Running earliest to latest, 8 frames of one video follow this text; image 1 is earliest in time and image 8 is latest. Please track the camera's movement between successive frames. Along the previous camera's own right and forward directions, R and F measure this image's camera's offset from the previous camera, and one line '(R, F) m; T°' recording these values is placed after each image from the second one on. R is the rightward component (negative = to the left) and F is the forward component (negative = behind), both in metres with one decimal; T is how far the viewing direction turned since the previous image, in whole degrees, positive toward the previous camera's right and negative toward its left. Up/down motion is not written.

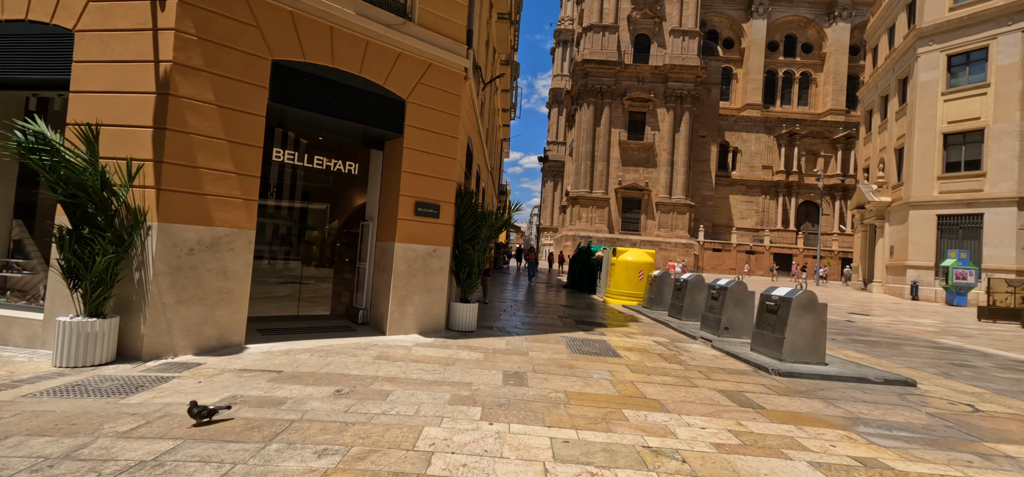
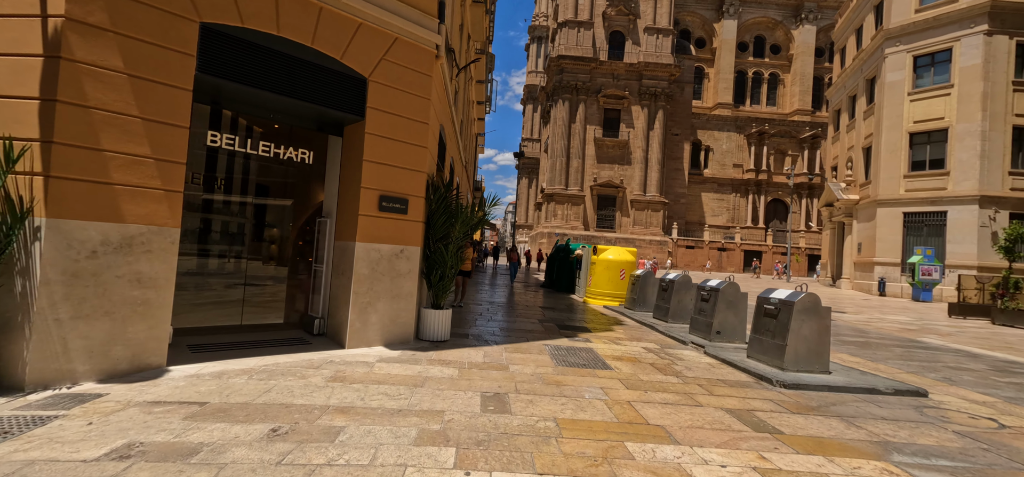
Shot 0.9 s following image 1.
(0.0, +0.8) m; +3°
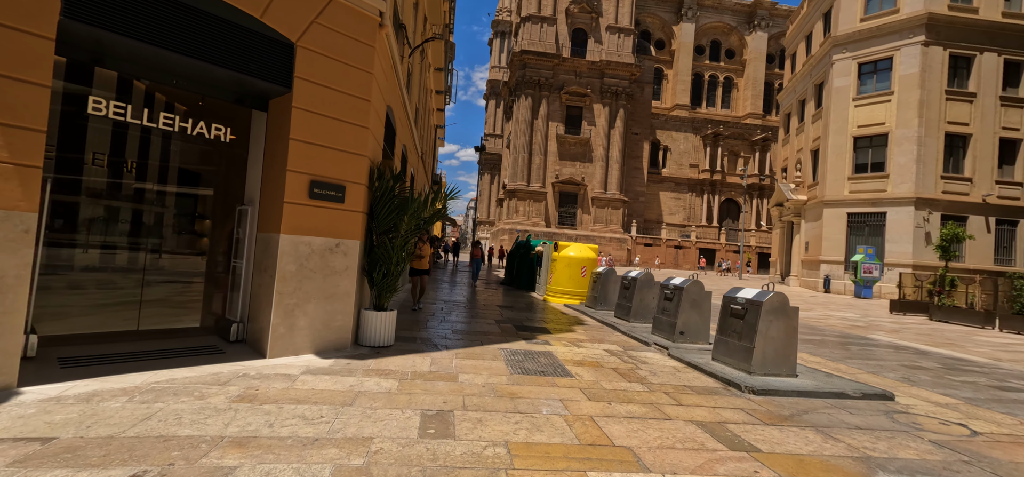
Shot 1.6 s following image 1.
(+0.1, +0.6) m; +5°
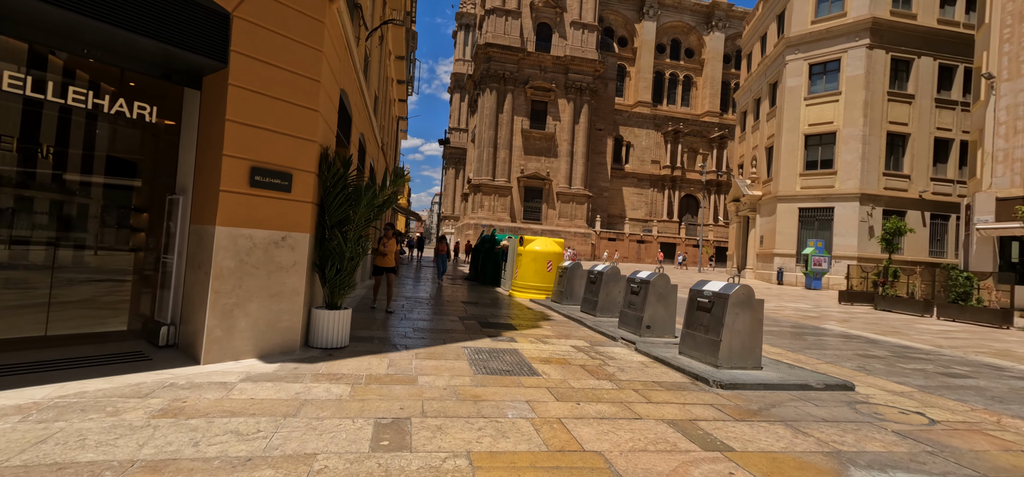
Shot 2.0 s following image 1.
(0.0, +0.3) m; +4°
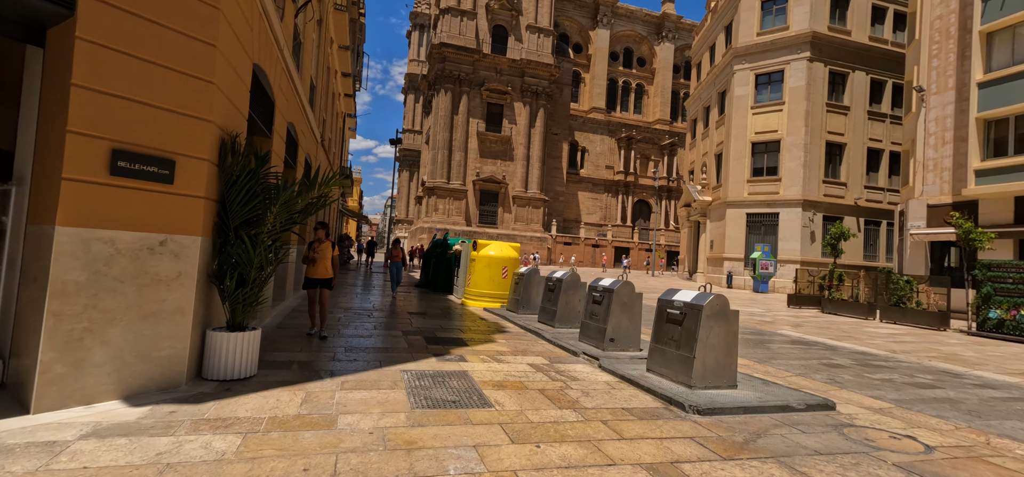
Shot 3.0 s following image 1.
(+0.1, +0.9) m; +5°
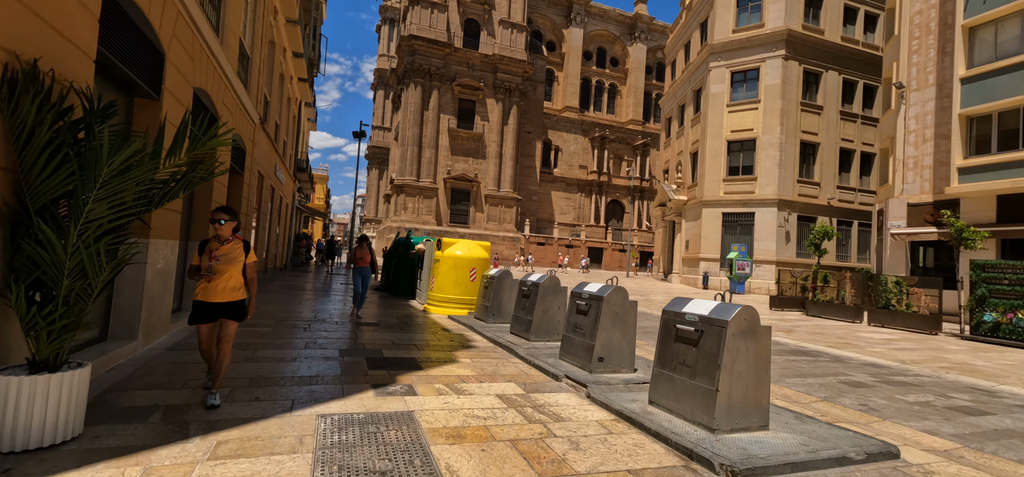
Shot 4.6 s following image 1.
(+0.1, +1.5) m; +3°
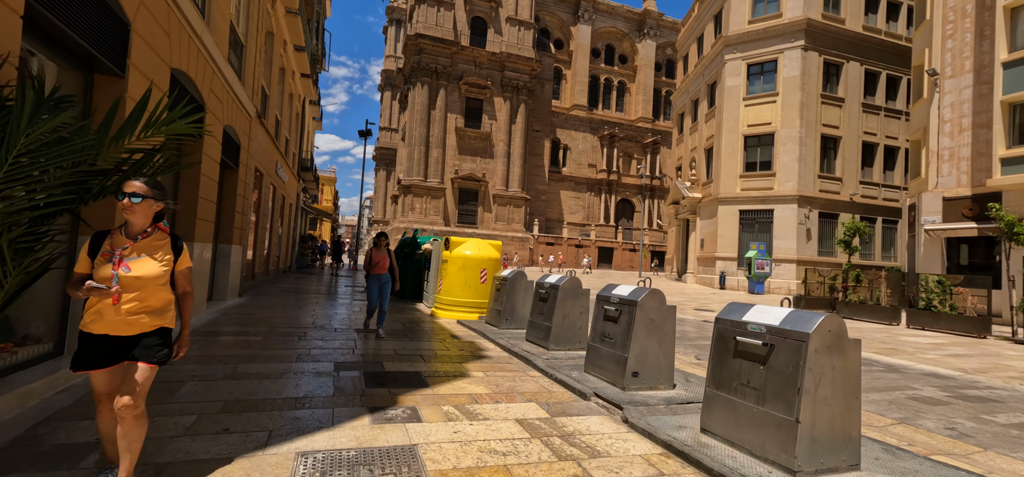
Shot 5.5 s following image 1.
(-0.1, +0.8) m; -1°
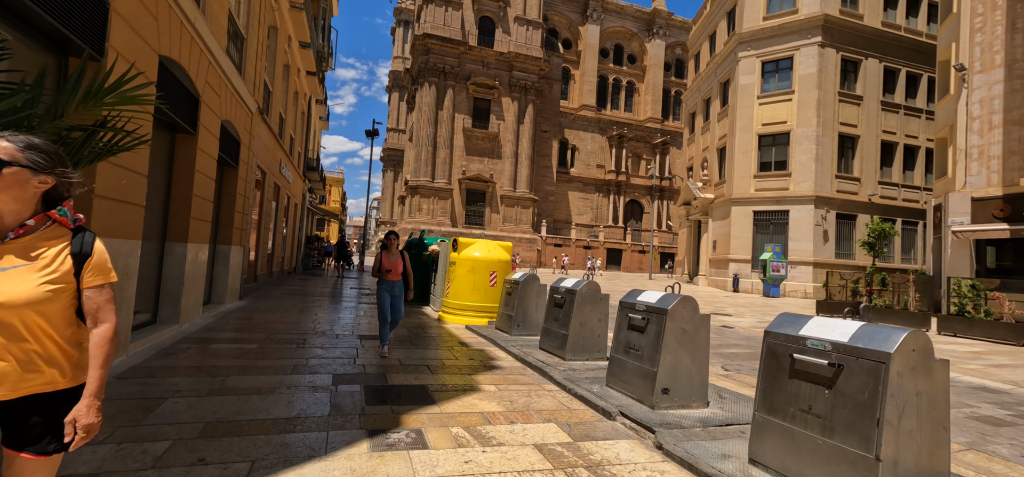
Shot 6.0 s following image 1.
(-0.1, +0.5) m; -1°
